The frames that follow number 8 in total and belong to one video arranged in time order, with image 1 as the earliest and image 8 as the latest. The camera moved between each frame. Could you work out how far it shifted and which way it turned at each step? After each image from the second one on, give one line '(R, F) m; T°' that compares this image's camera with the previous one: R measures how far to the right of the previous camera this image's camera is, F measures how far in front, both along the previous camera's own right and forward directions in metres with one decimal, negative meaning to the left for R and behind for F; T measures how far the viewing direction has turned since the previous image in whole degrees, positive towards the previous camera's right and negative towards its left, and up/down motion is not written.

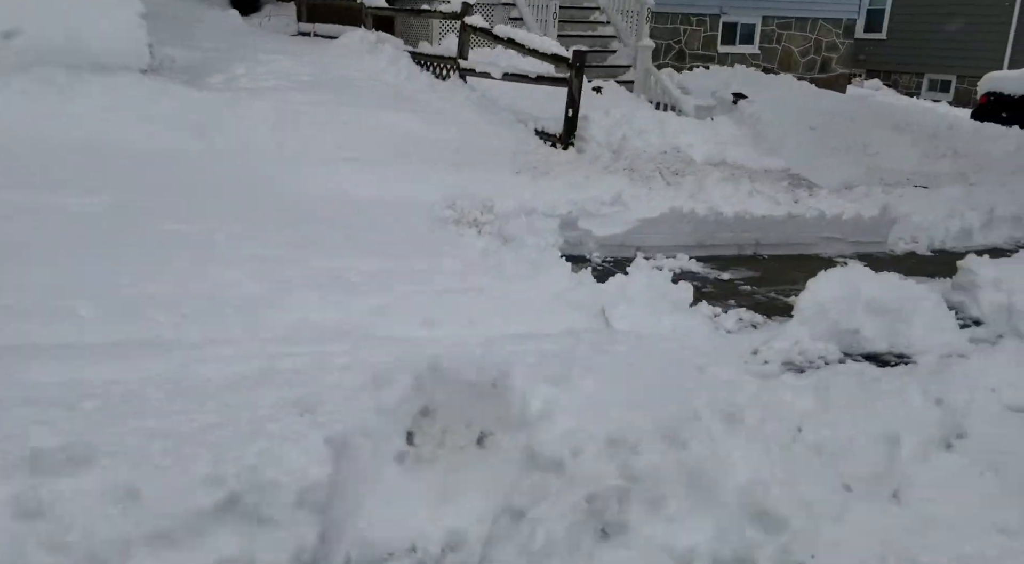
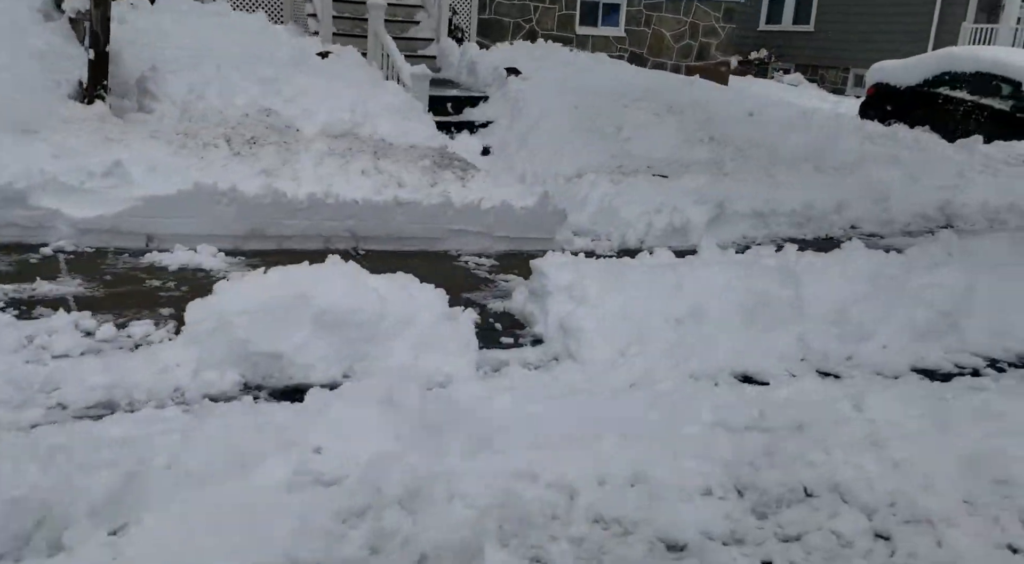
(+3.2, +1.5) m; +2°
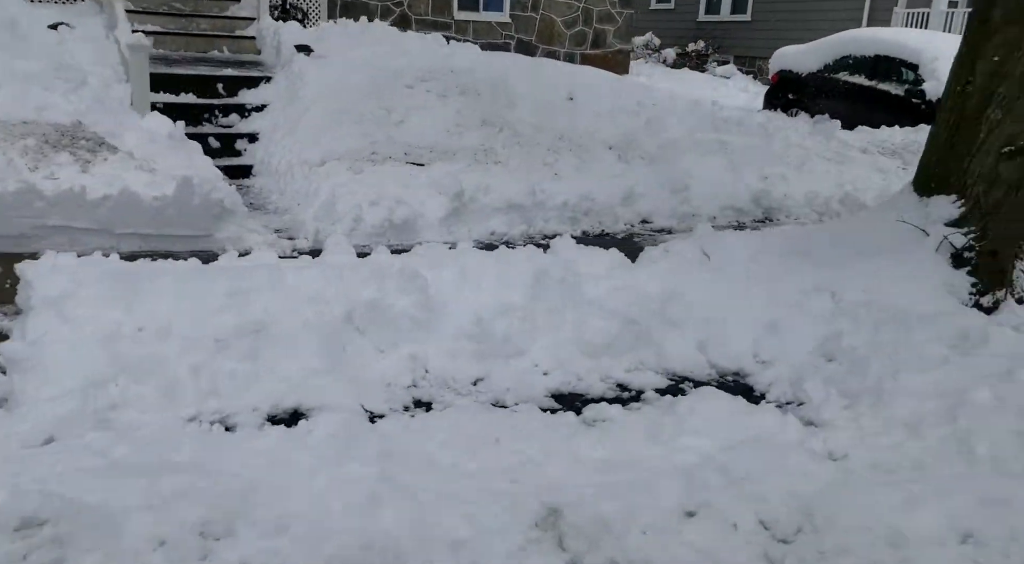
(+2.3, +1.1) m; +1°
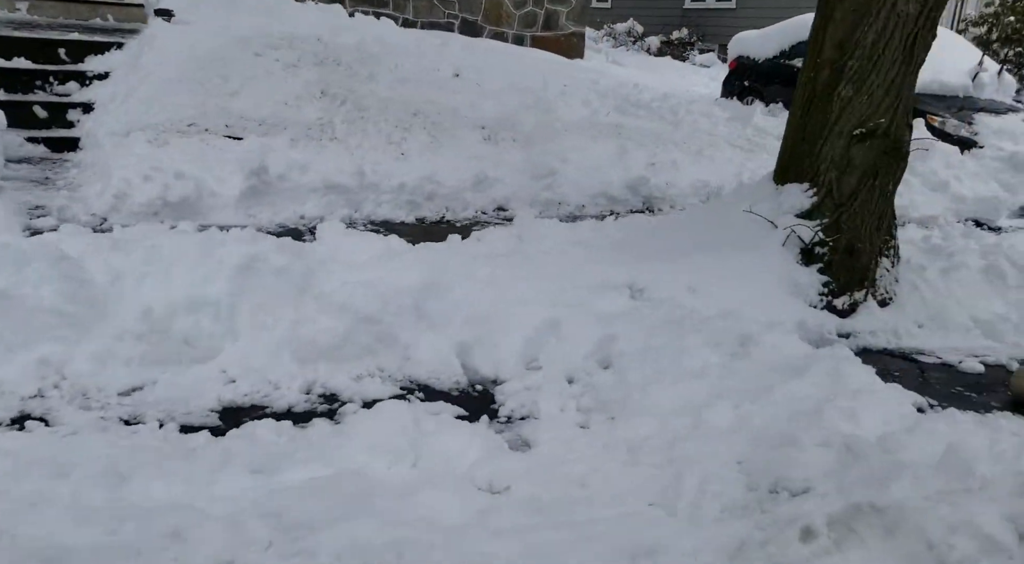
(+1.5, +0.8) m; 0°
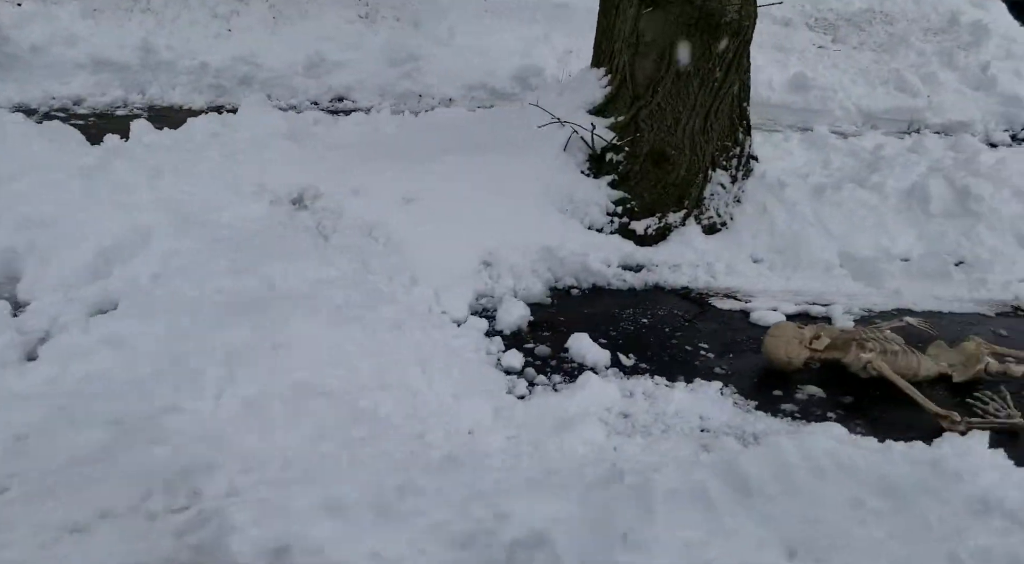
(+2.8, +1.5) m; -11°
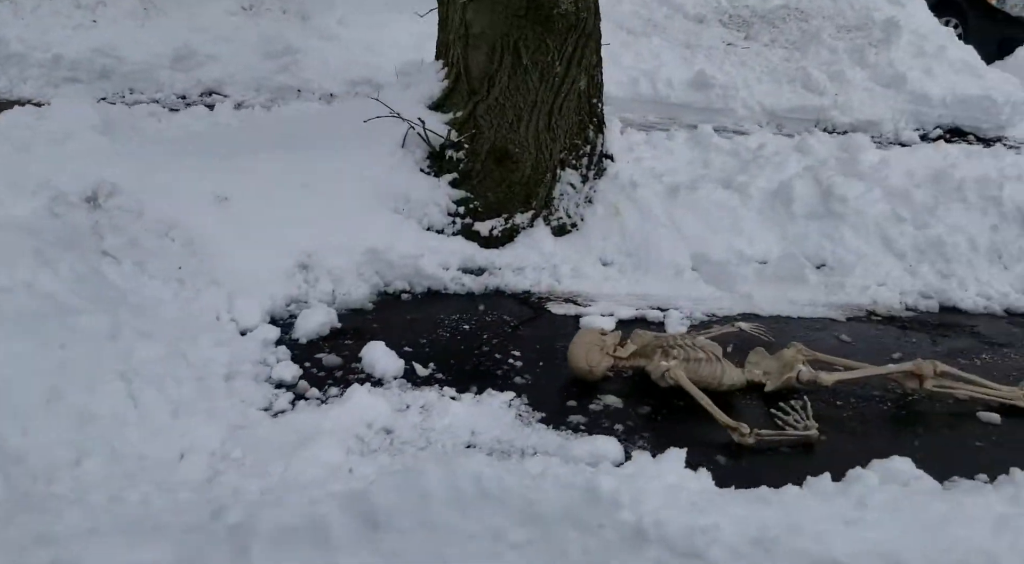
(+0.8, +0.2) m; +1°
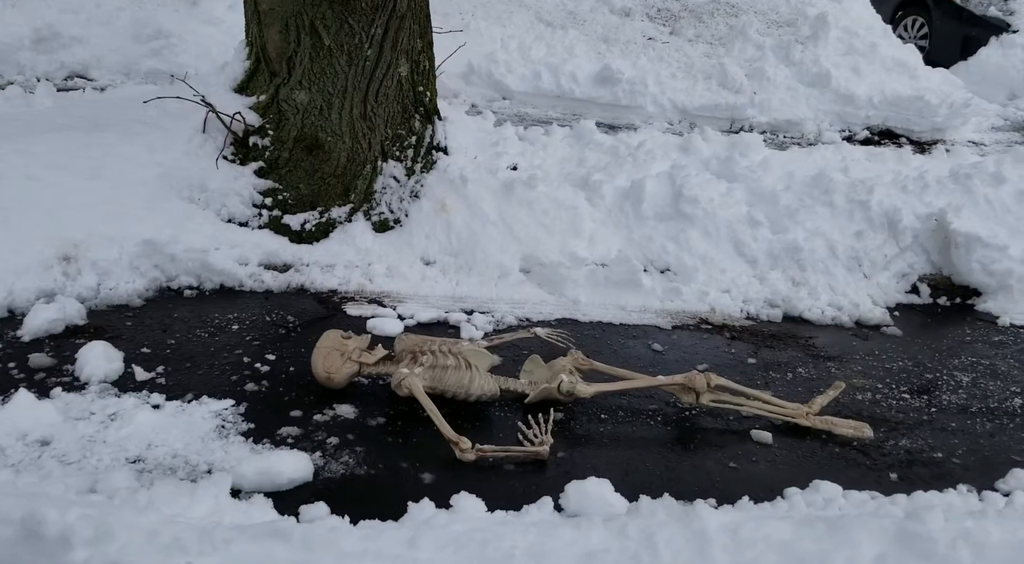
(+1.2, +0.3) m; -1°
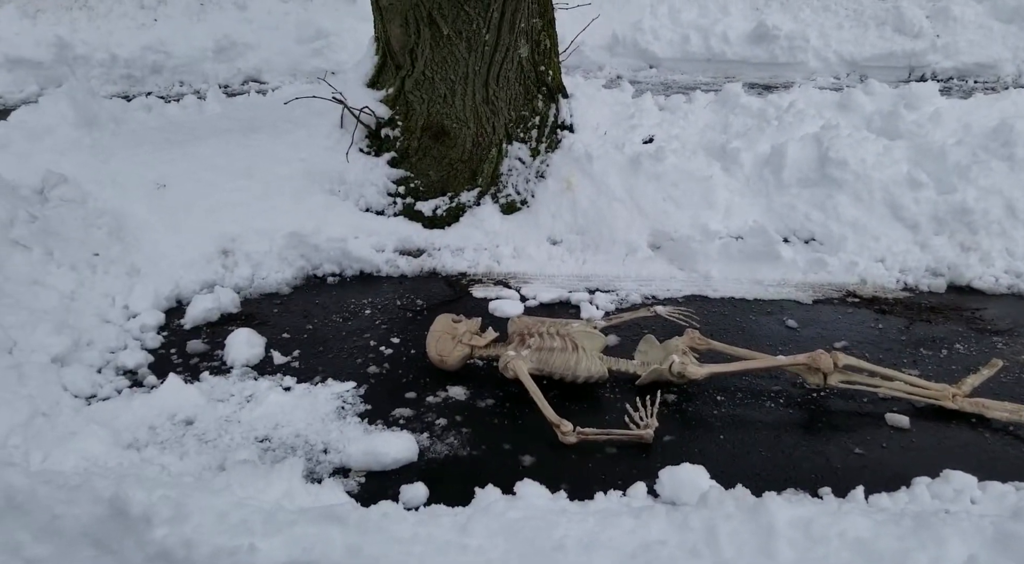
(+0.4, +0.1) m; -12°
